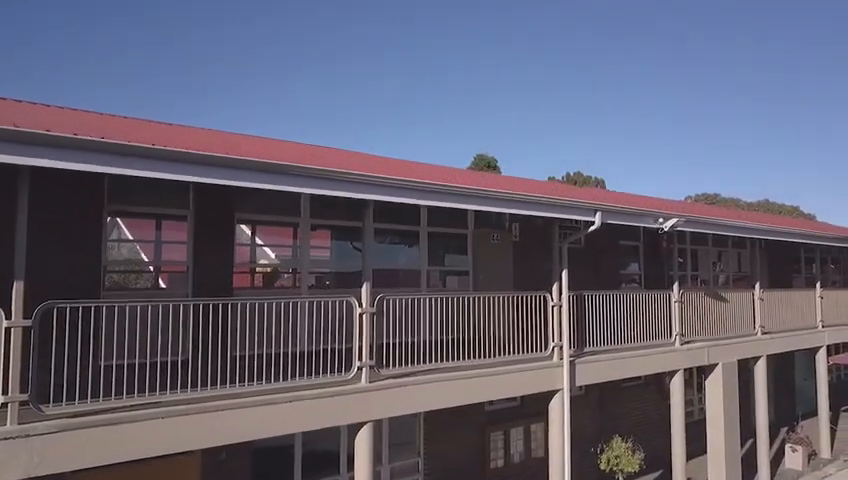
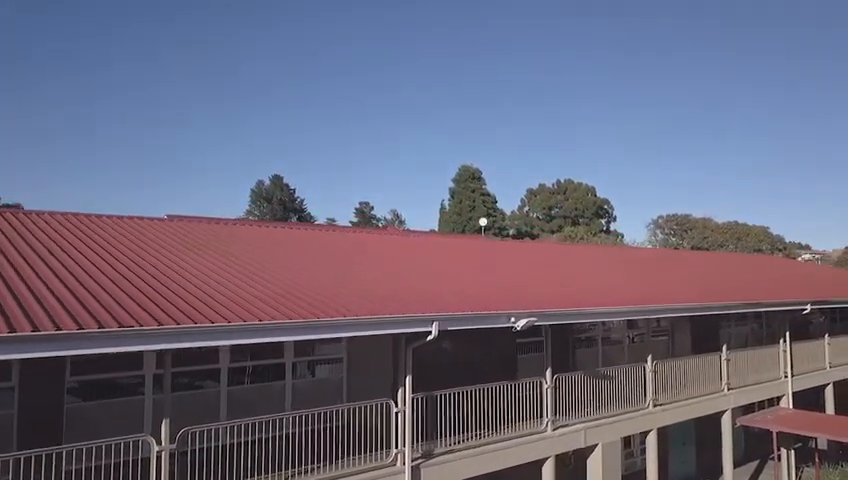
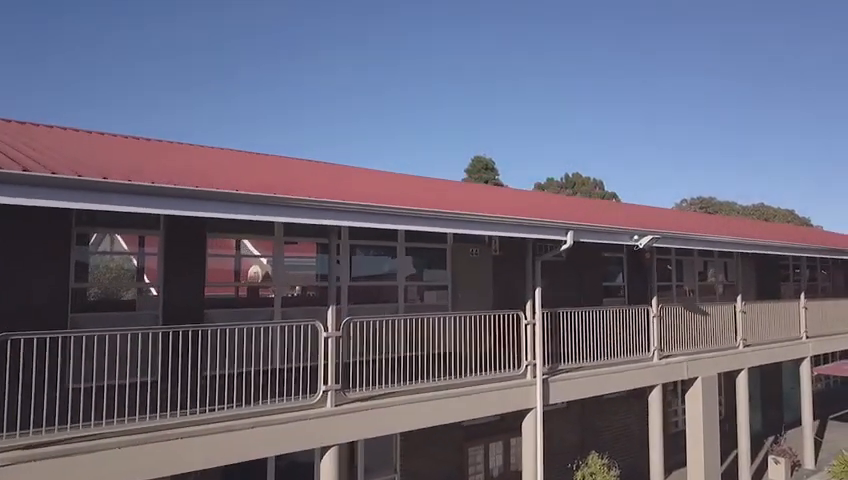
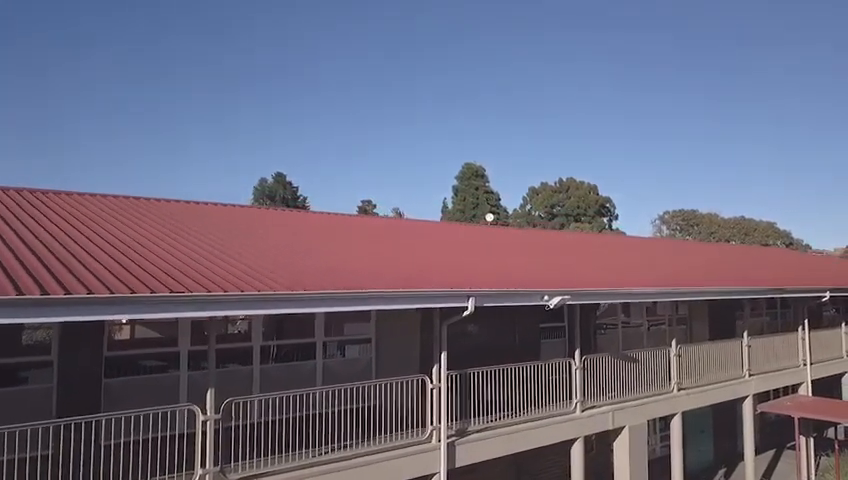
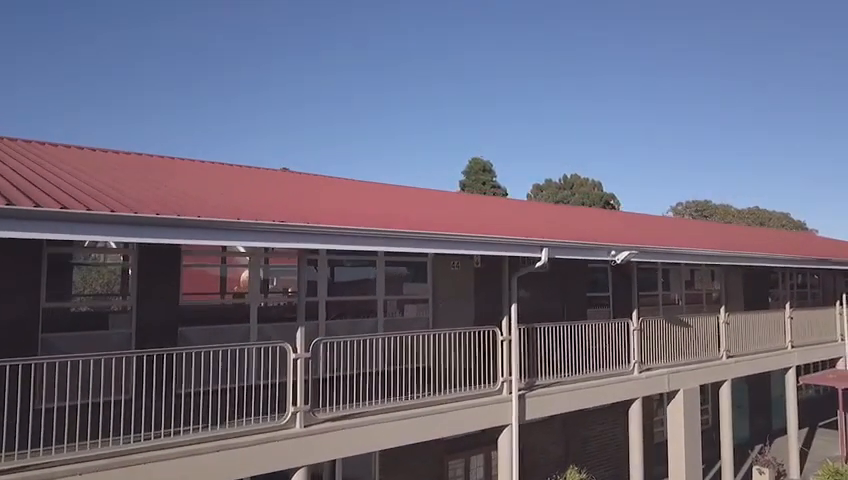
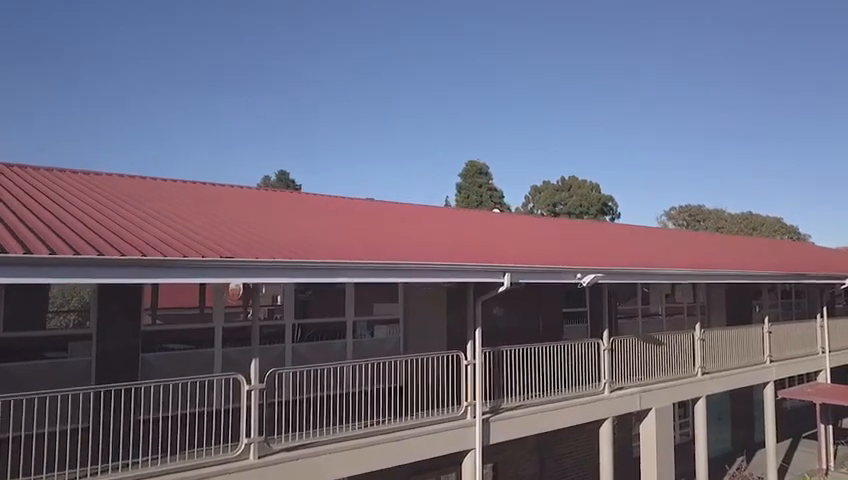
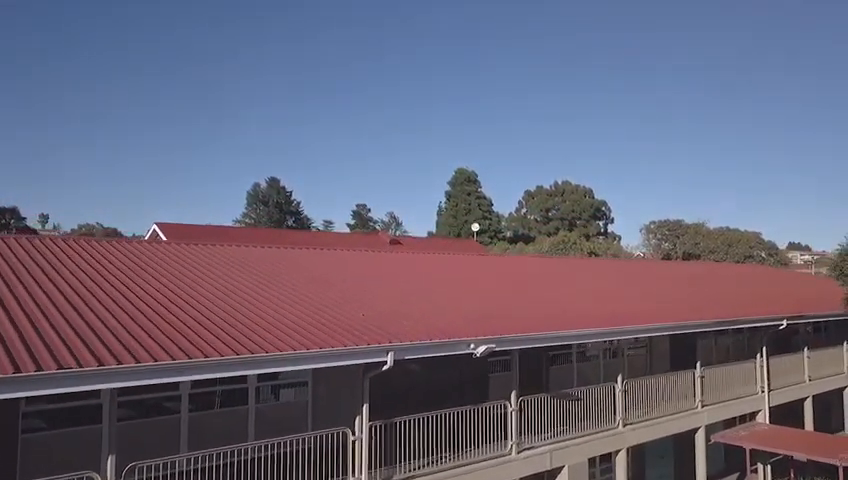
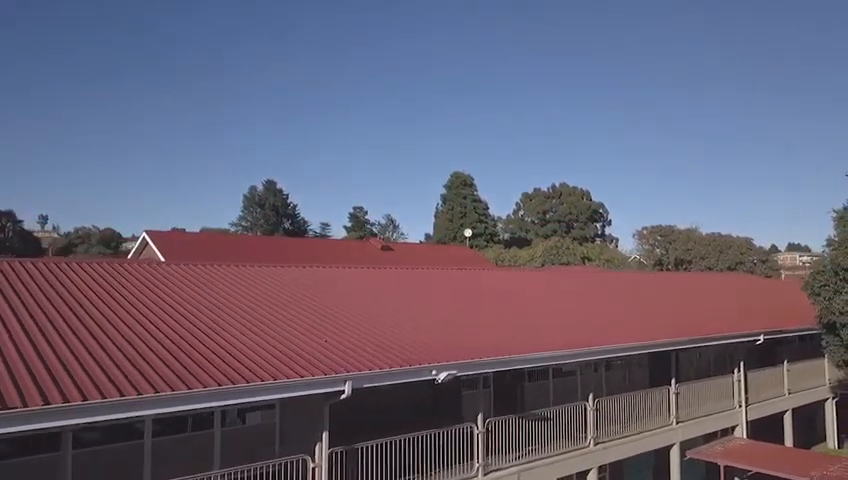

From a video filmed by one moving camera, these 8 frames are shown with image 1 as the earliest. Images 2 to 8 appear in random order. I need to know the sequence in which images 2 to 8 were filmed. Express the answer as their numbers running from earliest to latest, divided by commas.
3, 5, 6, 4, 2, 7, 8
